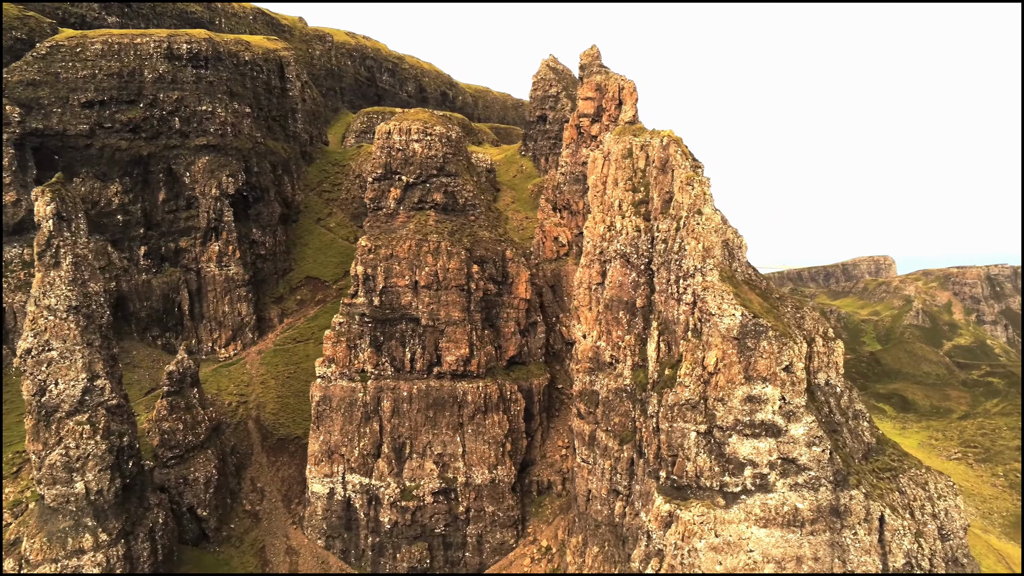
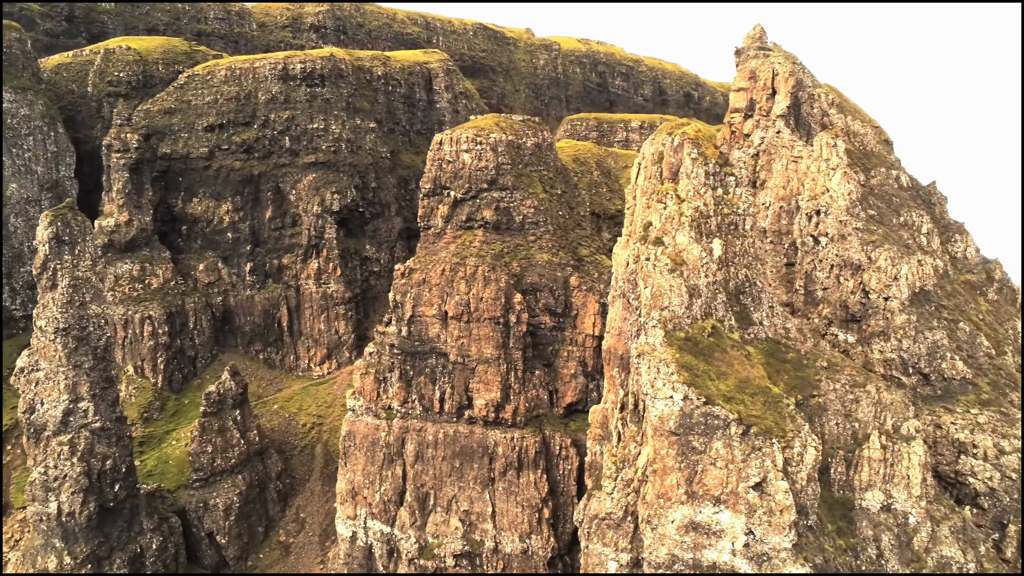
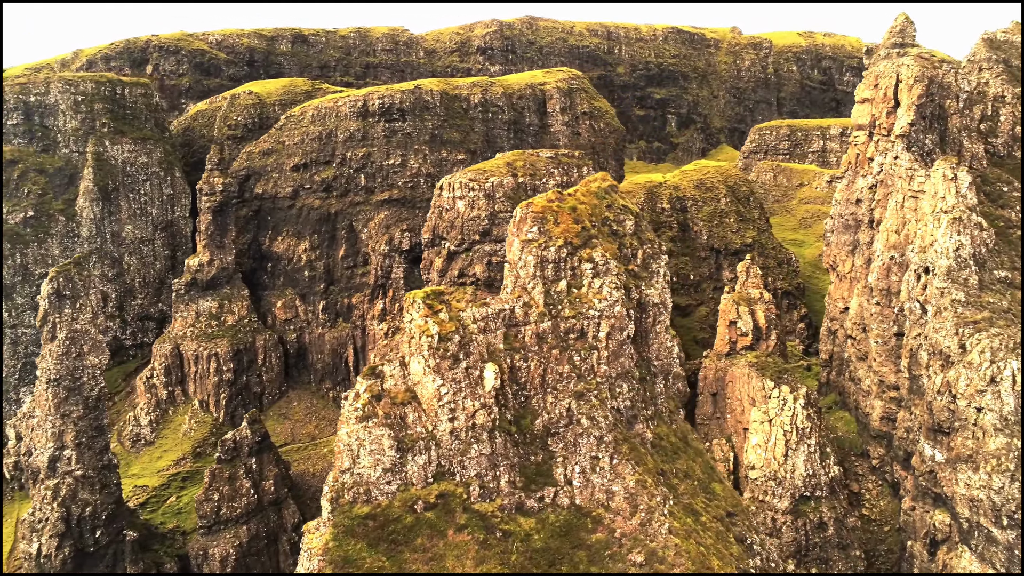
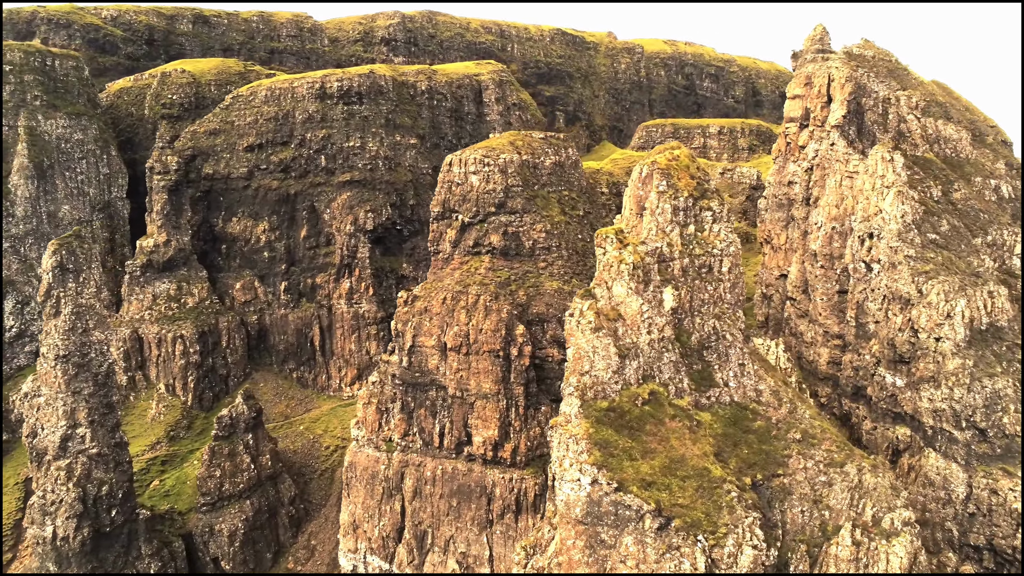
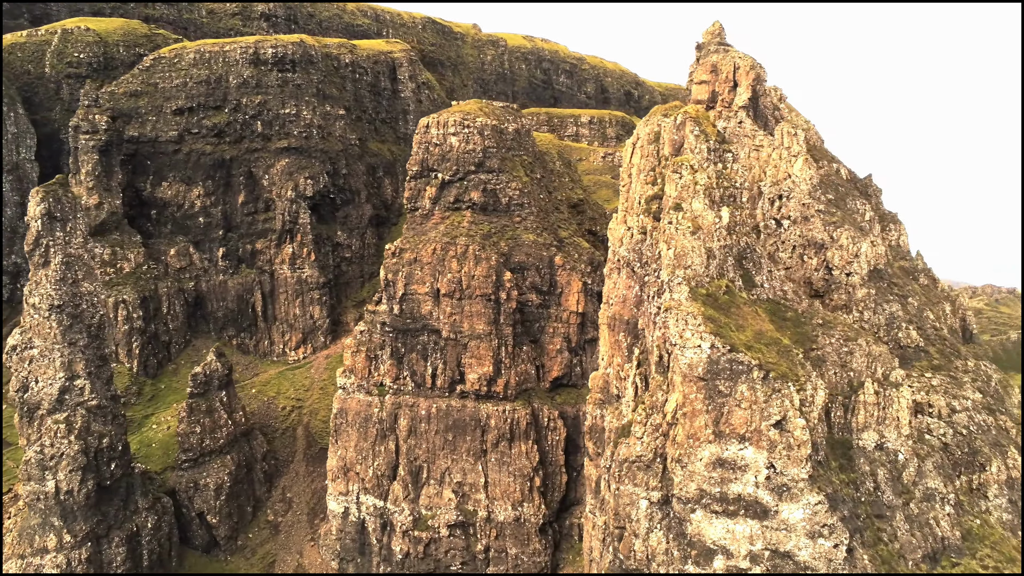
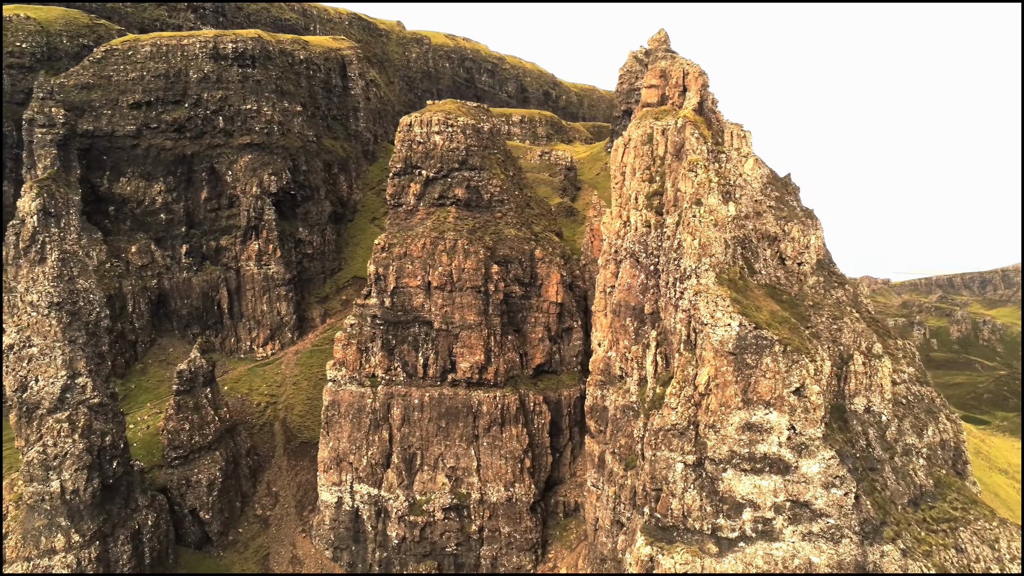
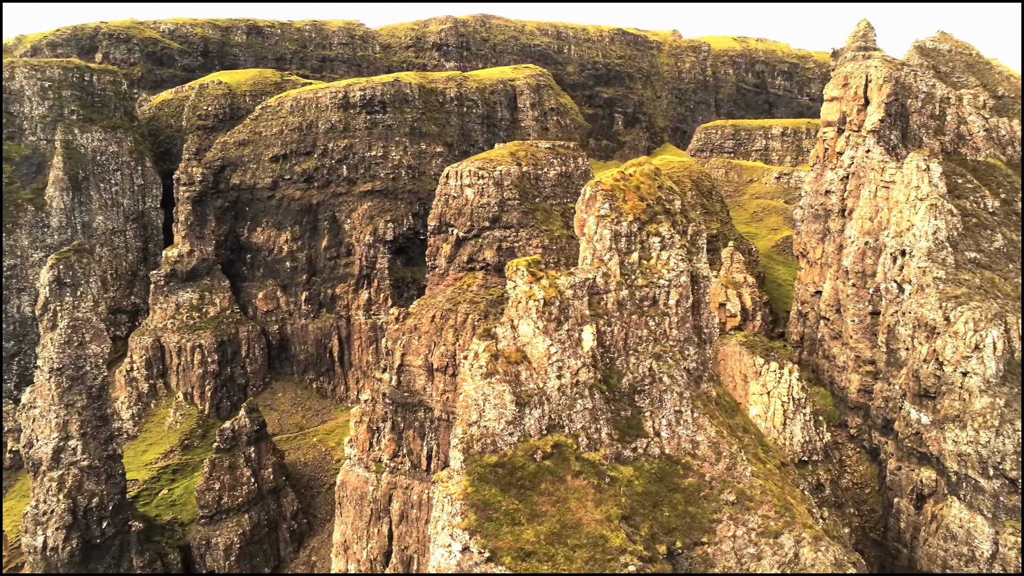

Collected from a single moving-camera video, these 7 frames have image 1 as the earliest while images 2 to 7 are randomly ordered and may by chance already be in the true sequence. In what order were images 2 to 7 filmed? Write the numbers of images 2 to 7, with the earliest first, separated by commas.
6, 5, 2, 4, 7, 3
